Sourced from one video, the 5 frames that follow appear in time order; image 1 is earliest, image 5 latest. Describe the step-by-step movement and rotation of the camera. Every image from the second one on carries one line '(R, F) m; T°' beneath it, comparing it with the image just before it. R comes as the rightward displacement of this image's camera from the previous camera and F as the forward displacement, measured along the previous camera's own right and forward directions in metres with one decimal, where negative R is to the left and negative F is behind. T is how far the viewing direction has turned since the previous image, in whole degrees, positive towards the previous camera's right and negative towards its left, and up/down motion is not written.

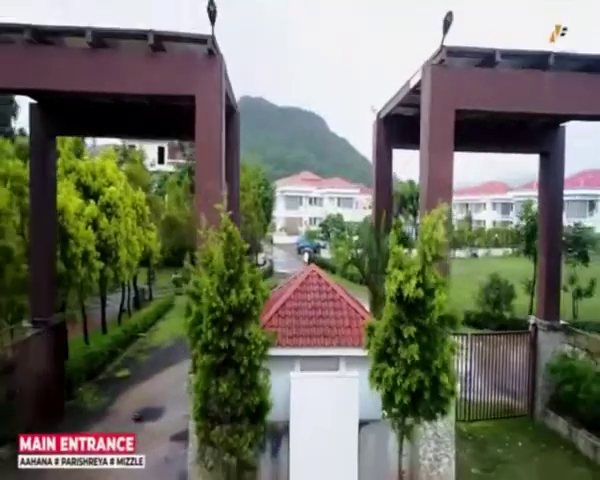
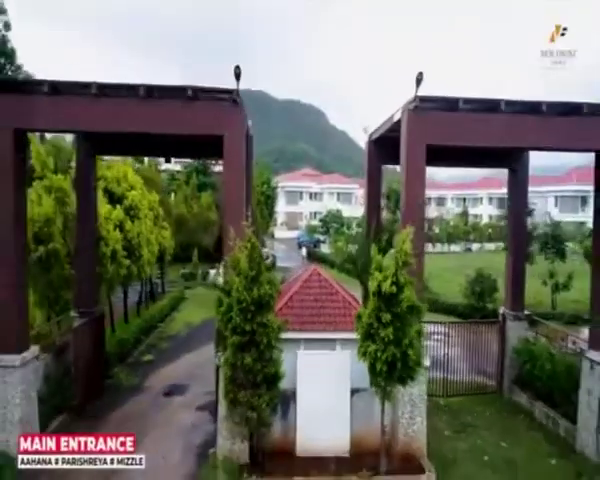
(-0.1, -1.5) m; 0°
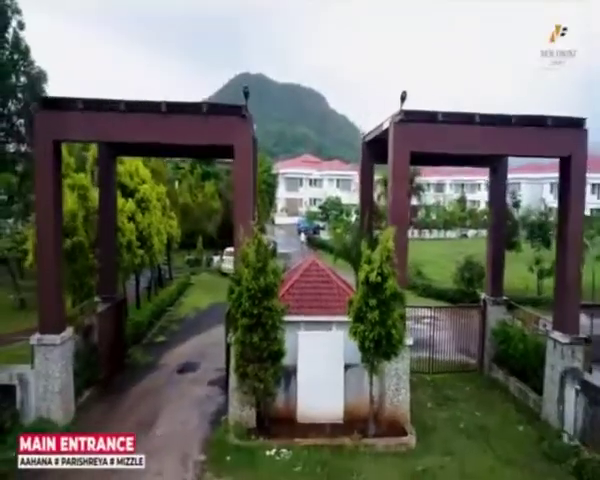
(0.0, -1.0) m; 0°
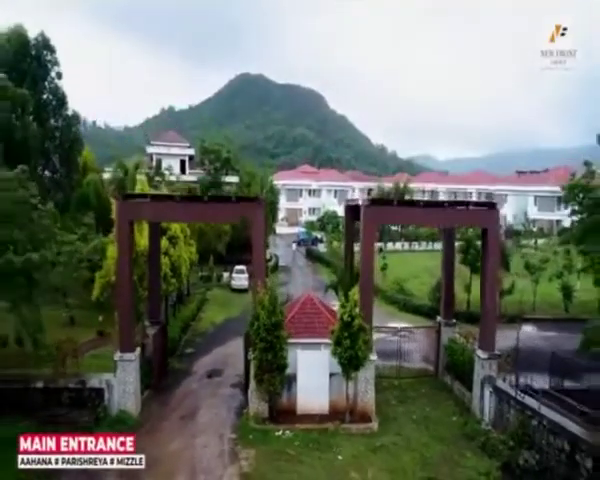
(0.0, -3.5) m; 0°
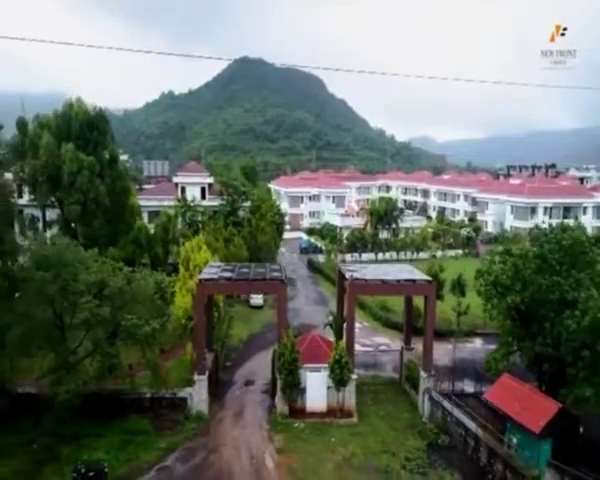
(-0.2, -6.8) m; 0°
